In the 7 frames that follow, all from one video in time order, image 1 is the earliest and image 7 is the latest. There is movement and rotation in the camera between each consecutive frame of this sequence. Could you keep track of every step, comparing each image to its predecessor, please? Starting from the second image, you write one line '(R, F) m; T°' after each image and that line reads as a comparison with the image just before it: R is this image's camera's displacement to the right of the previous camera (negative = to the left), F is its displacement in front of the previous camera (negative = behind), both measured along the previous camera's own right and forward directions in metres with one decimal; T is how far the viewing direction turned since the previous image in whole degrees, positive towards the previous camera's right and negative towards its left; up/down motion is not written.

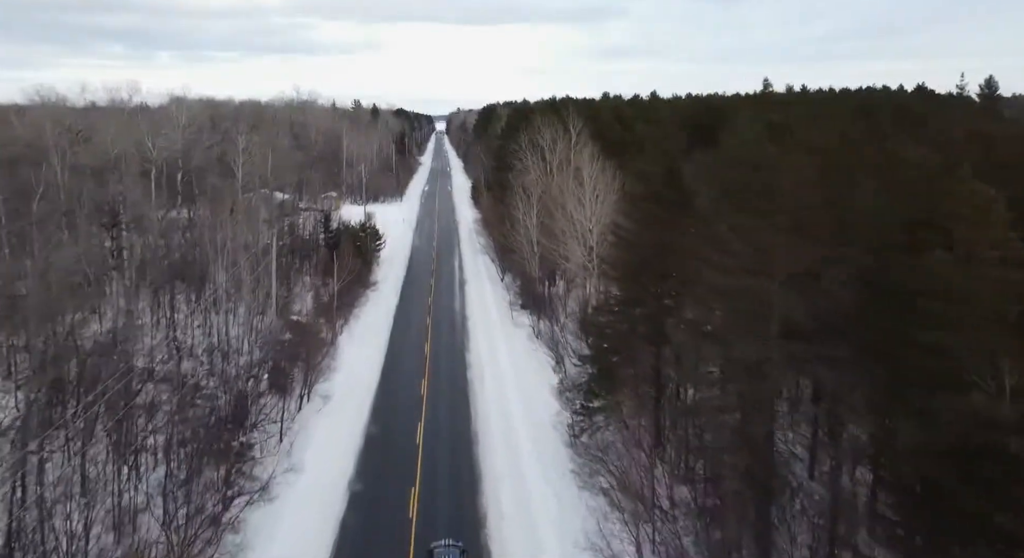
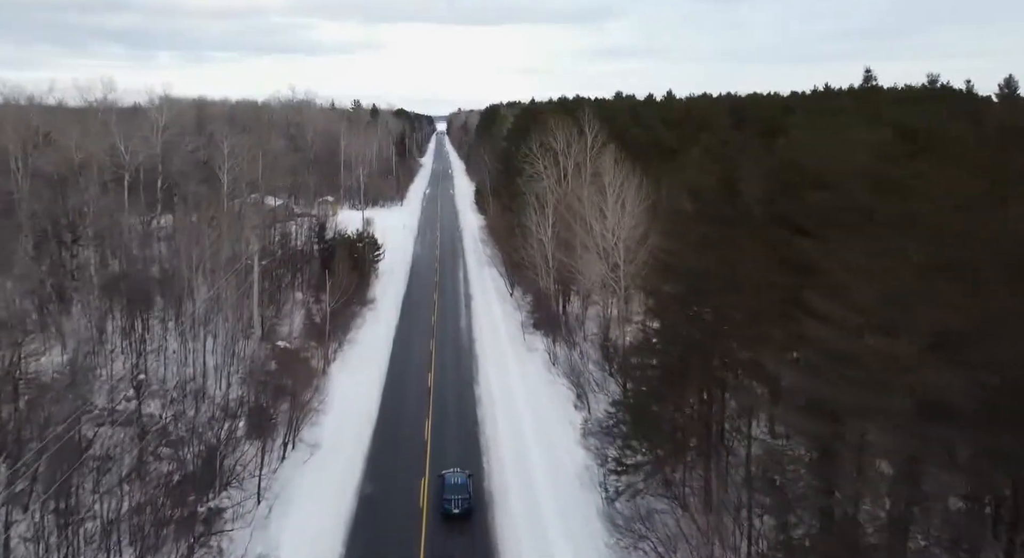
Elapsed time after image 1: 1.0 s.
(-0.6, +3.8) m; 0°
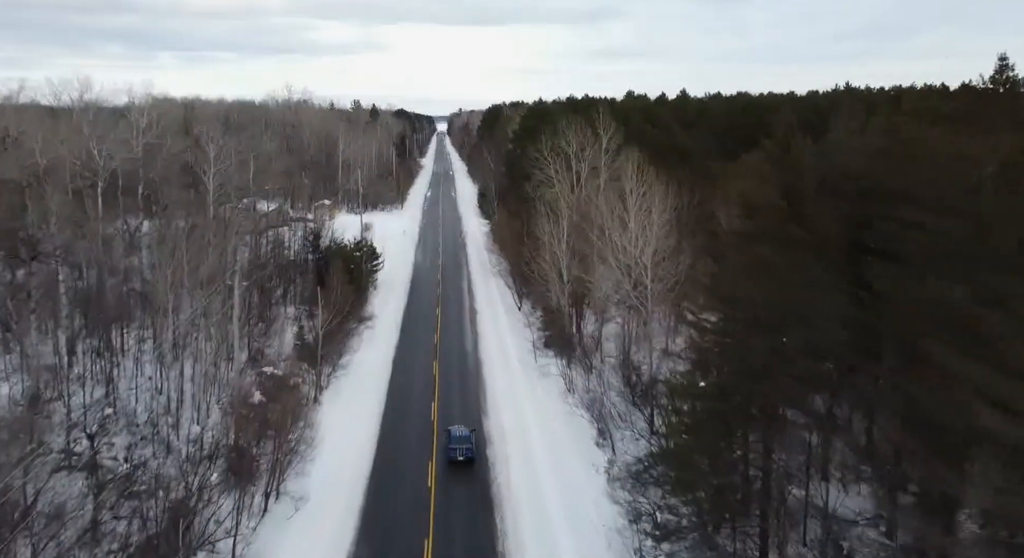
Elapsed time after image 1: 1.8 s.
(-0.5, +3.1) m; 0°
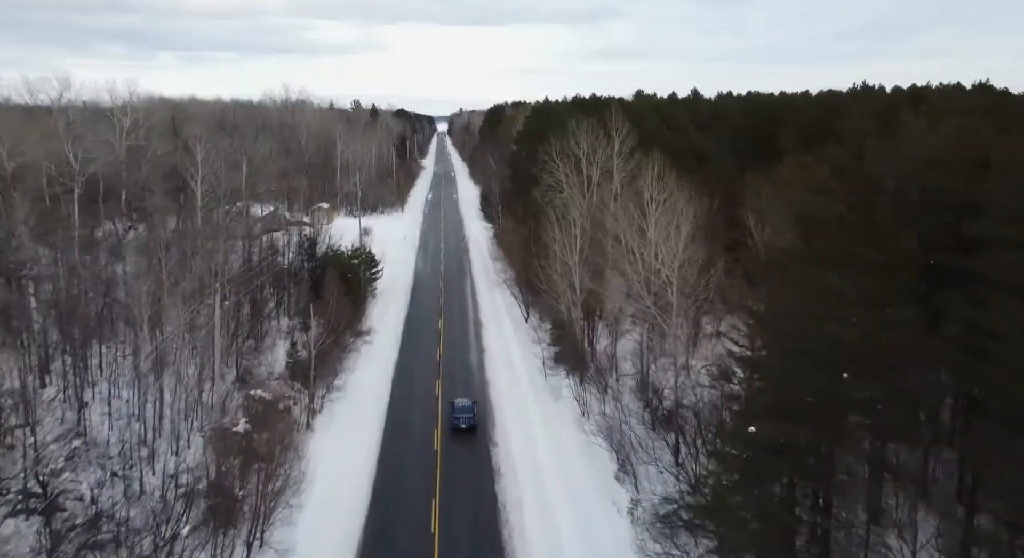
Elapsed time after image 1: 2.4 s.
(-0.4, +2.3) m; 0°
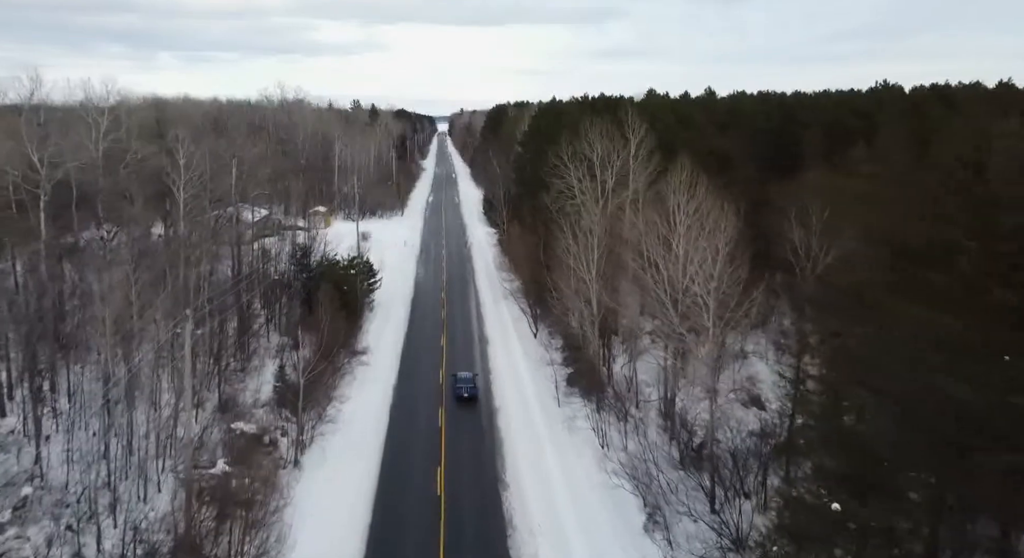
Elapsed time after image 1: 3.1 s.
(-0.4, +2.7) m; 0°
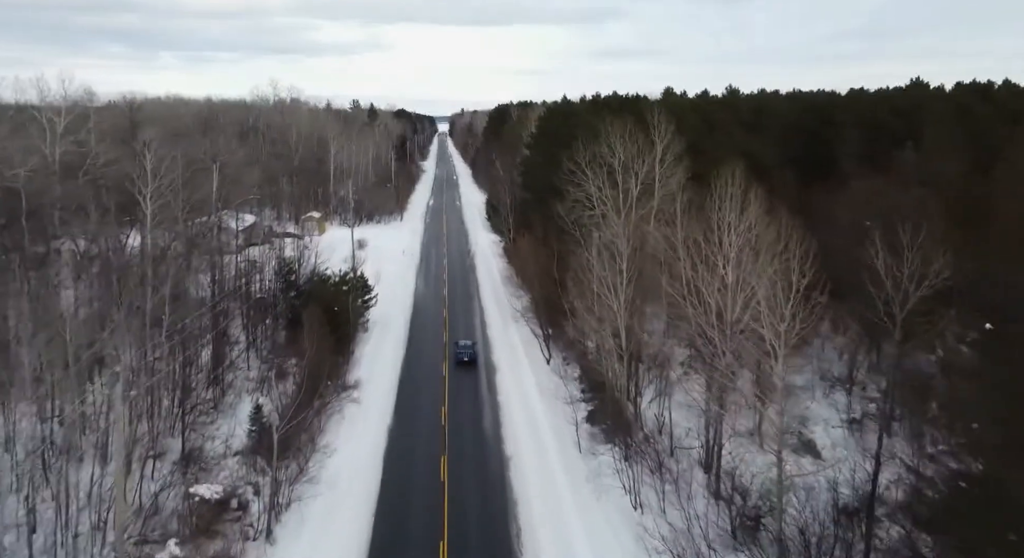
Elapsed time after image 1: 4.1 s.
(-0.5, +3.9) m; 0°
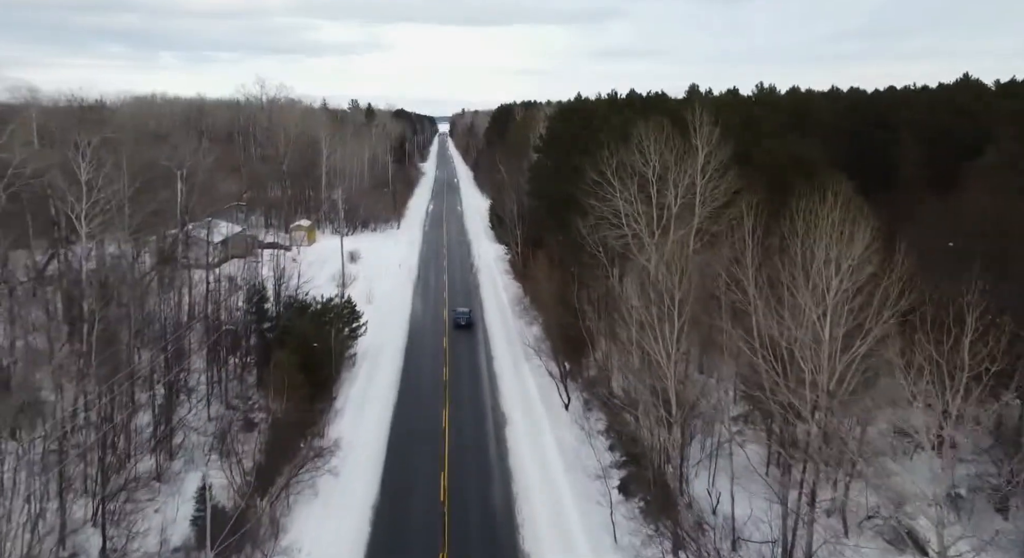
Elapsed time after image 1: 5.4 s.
(-0.5, +5.2) m; 0°
